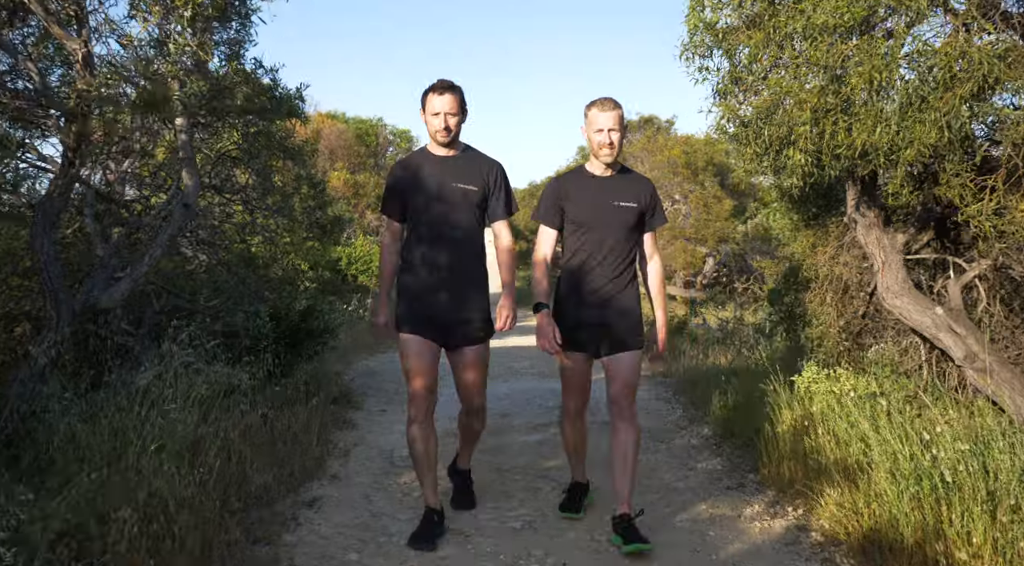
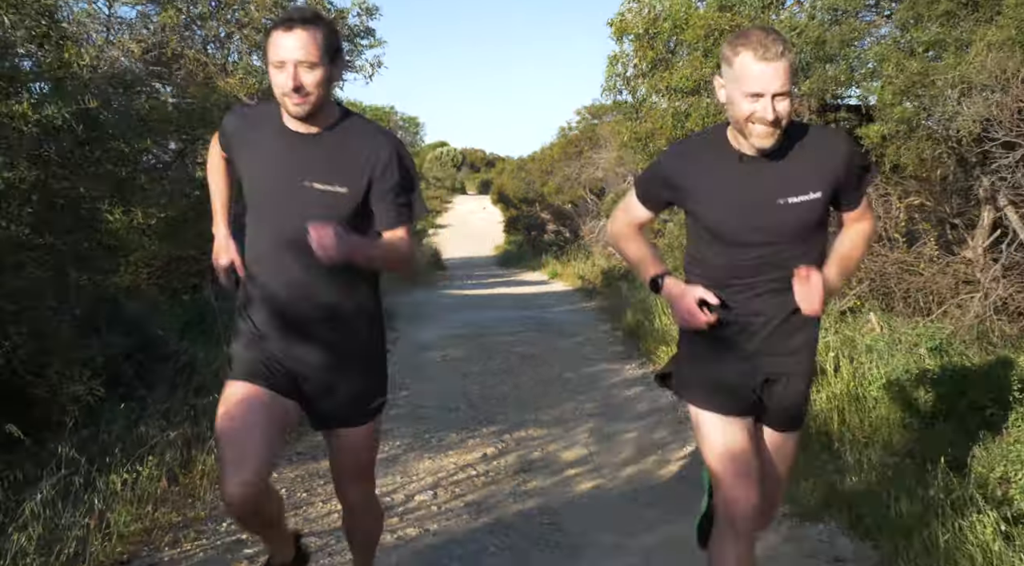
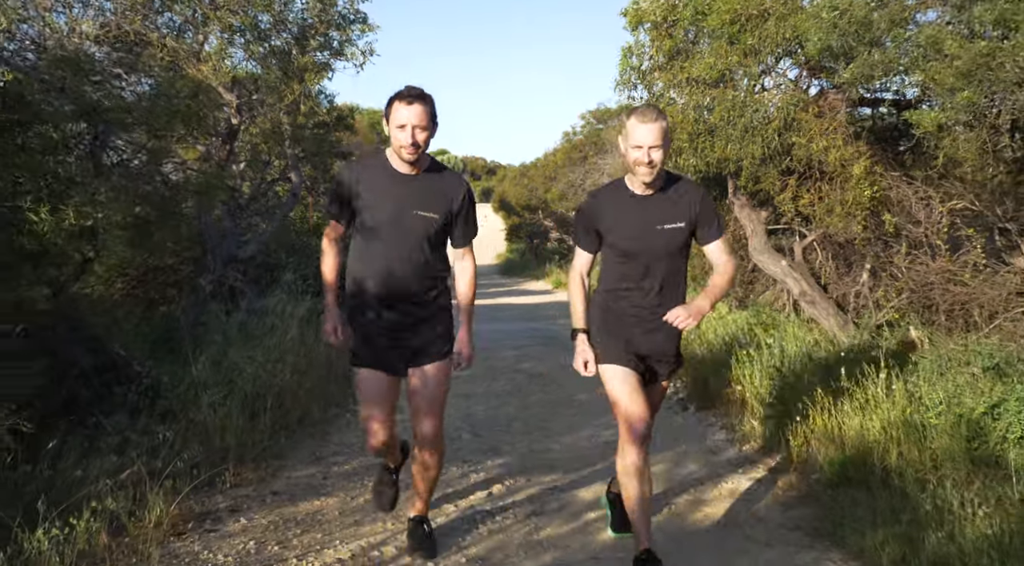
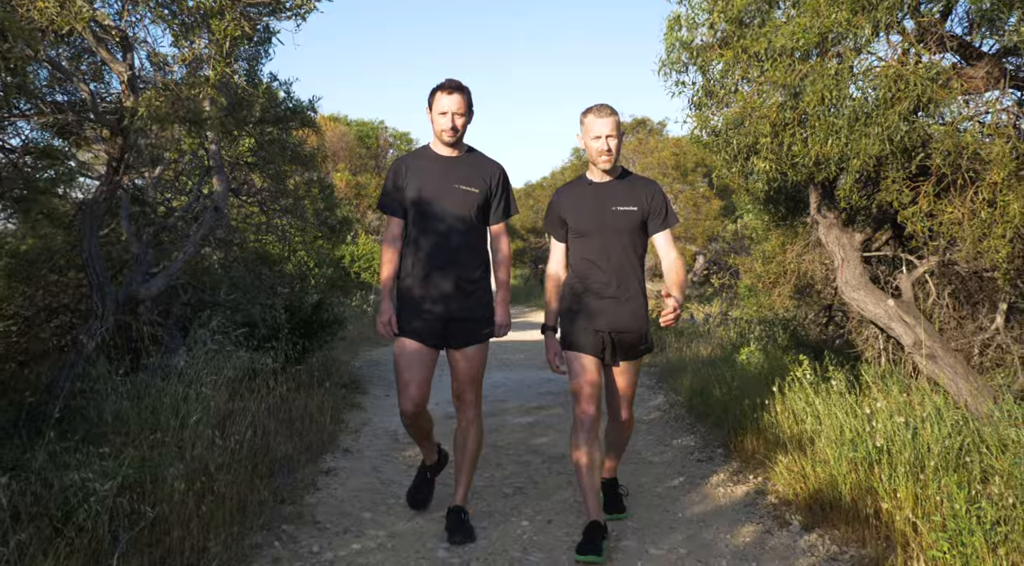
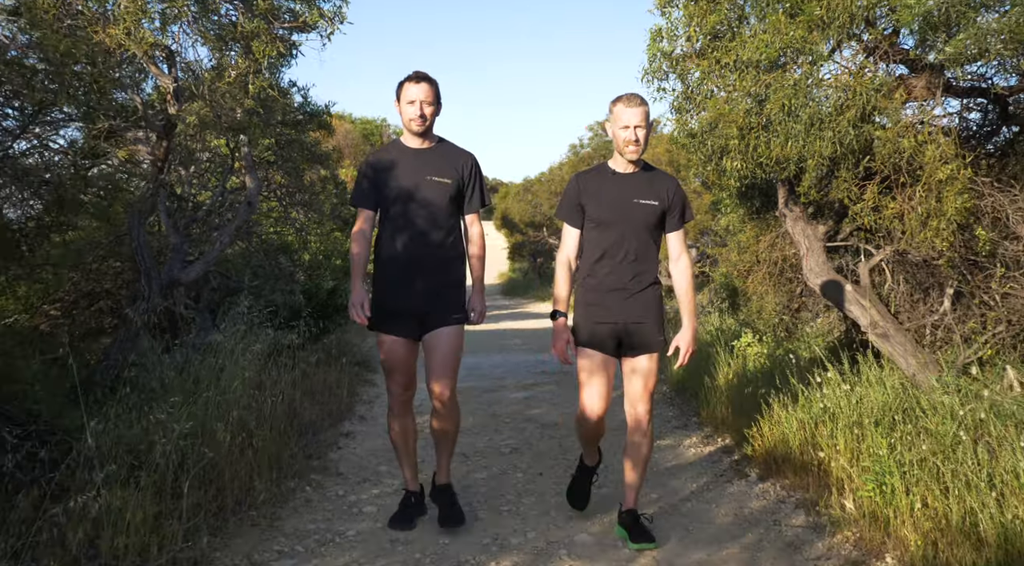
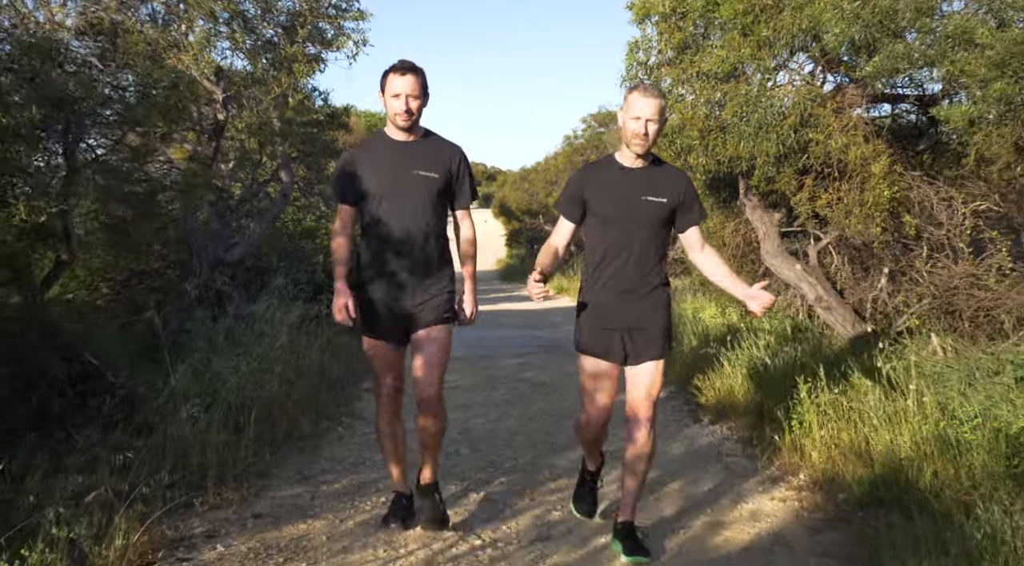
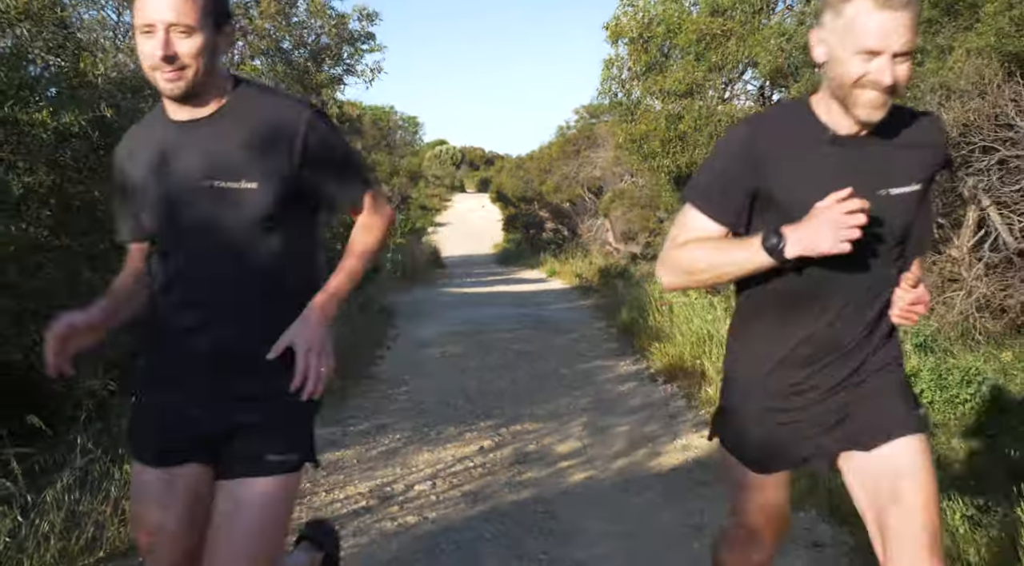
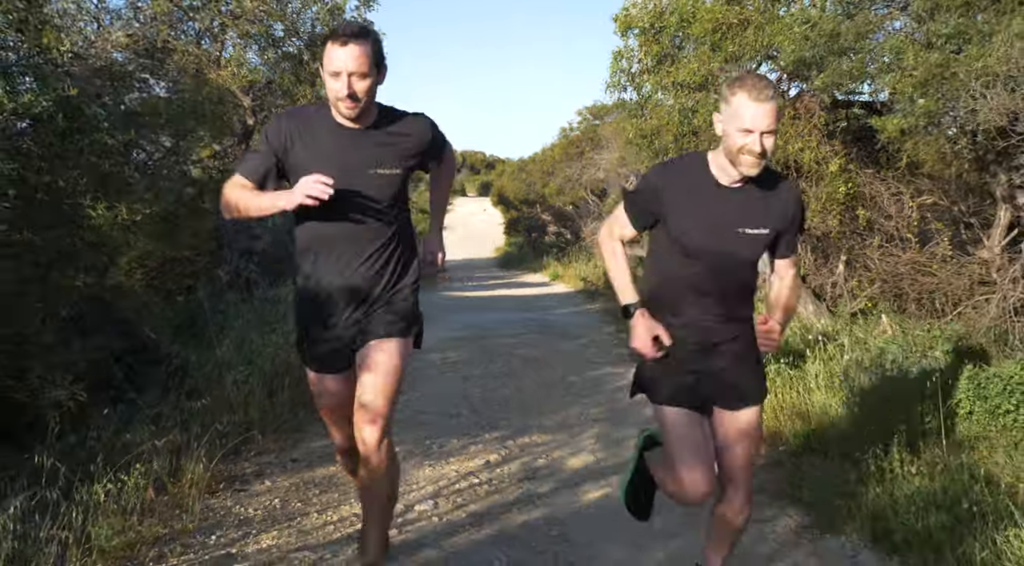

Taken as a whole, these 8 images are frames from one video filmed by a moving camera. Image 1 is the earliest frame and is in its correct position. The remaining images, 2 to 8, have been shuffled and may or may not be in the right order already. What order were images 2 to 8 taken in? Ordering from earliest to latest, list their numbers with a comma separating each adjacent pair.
4, 5, 6, 3, 8, 2, 7
